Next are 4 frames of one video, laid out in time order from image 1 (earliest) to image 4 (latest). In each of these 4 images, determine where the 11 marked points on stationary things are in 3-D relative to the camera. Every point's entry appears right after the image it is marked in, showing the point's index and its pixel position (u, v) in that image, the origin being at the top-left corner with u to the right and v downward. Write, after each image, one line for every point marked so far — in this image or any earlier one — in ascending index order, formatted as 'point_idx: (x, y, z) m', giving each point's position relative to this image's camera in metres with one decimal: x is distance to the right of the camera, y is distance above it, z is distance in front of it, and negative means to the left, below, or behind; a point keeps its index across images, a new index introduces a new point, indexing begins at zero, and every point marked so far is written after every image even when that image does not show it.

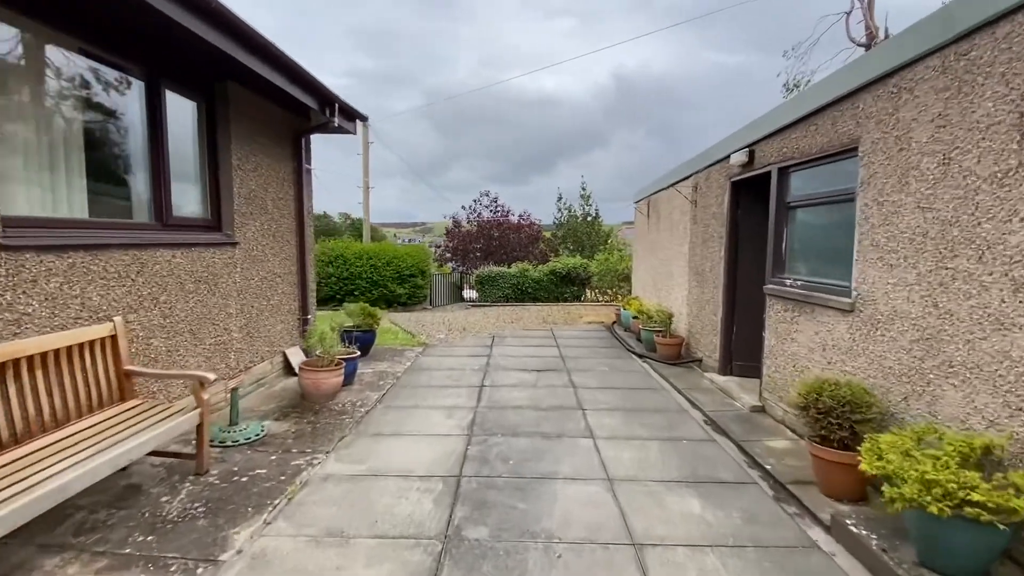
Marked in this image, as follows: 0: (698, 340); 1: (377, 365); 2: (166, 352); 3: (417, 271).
0: (+2.5, -0.7, +6.6) m
1: (-1.8, -1.0, +6.6) m
2: (-2.8, -0.5, +3.9) m
3: (-2.6, +0.4, +13.4) m
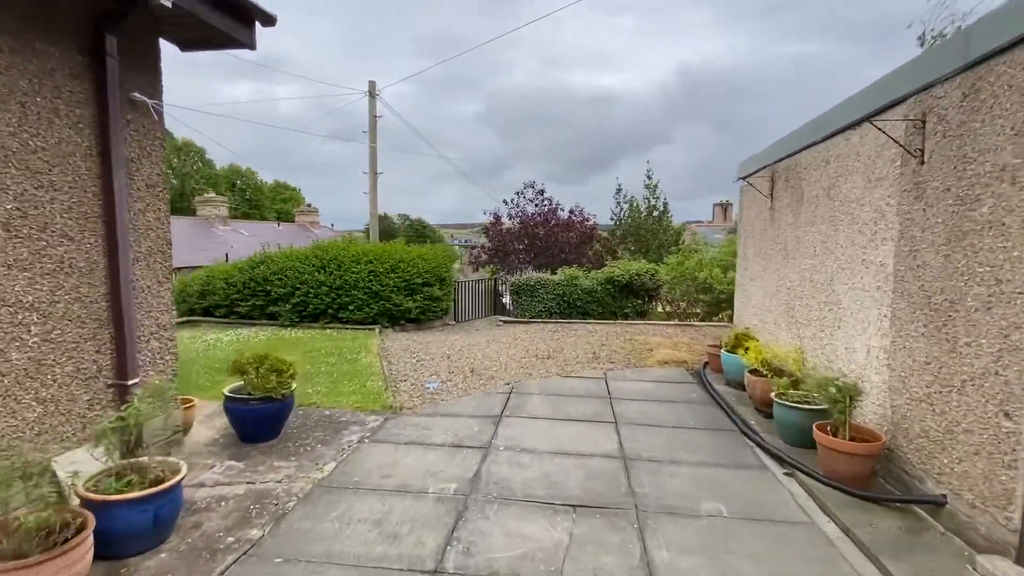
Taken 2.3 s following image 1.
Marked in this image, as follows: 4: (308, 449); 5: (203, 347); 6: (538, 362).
0: (+2.6, -1.0, +3.0) m
1: (-1.8, -1.3, +3.5) m
2: (-3.0, -0.8, +1.0) m
3: (-1.7, +0.2, +10.4) m
4: (-1.6, -1.3, +3.9) m
5: (-5.2, -1.0, +8.2) m
6: (+0.4, -1.0, +6.9) m
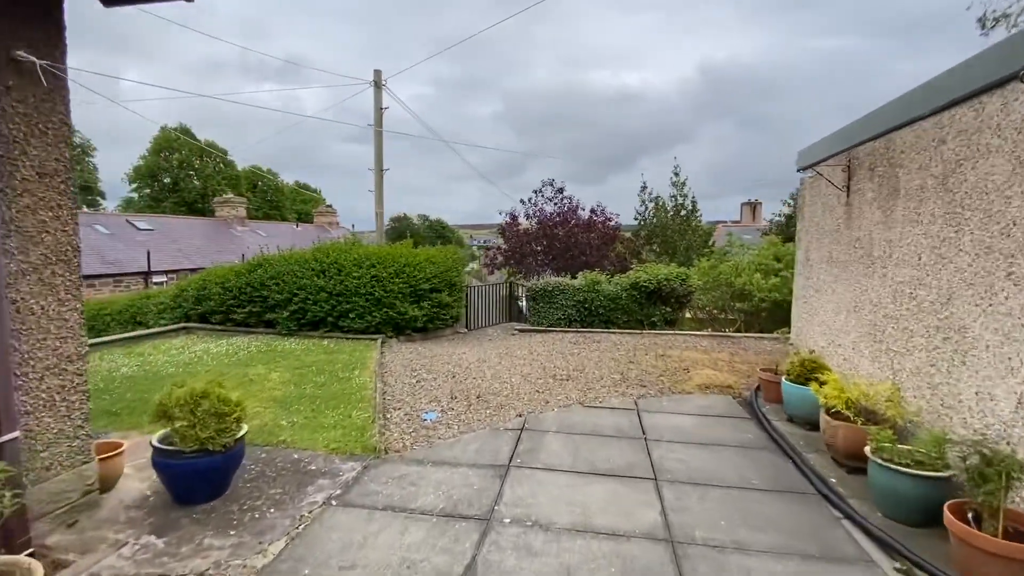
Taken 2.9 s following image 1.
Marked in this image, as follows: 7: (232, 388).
0: (+2.6, -1.2, +2.0) m
1: (-1.7, -1.4, +2.7) m
2: (-3.1, -0.9, +0.2) m
3: (-1.4, +0.1, +9.5) m
4: (-1.6, -1.4, +3.0) m
5: (-5.0, -1.1, +7.4) m
6: (+0.6, -1.2, +5.9) m
7: (-3.3, -1.2, +5.7) m
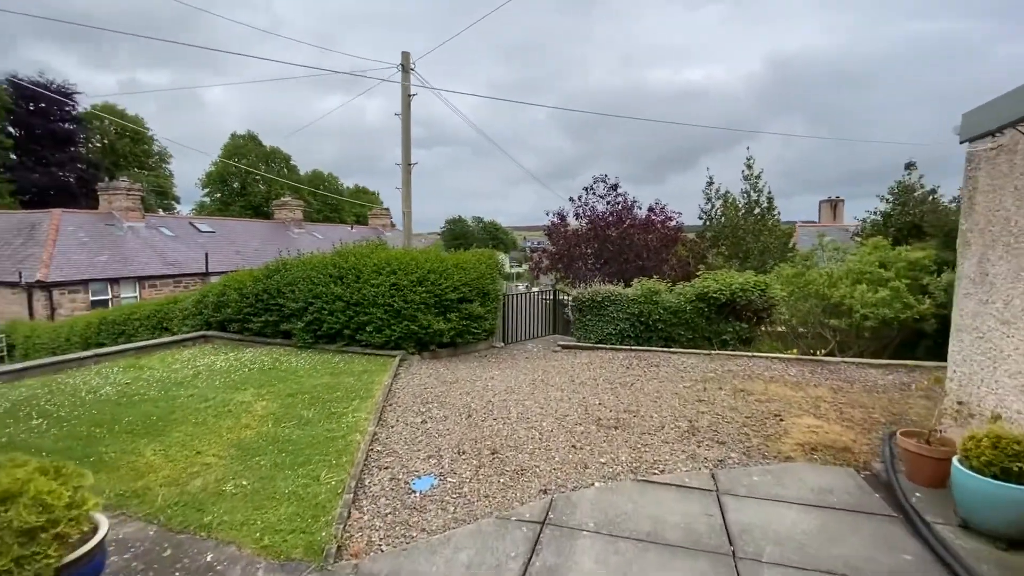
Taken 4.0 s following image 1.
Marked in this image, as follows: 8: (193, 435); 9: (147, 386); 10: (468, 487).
0: (+2.4, -1.3, +0.3) m
1: (-1.8, -1.6, +1.5) m
2: (-3.4, -1.0, -0.8) m
3: (-0.7, -0.1, +8.2) m
4: (-1.6, -1.5, +1.8) m
5: (-4.5, -1.2, +6.6) m
6: (+0.8, -1.3, +4.5) m
7: (-3.0, -1.3, +4.7) m
8: (-2.9, -1.3, +4.4) m
9: (-4.7, -1.3, +6.2) m
10: (-0.3, -1.4, +3.5) m
